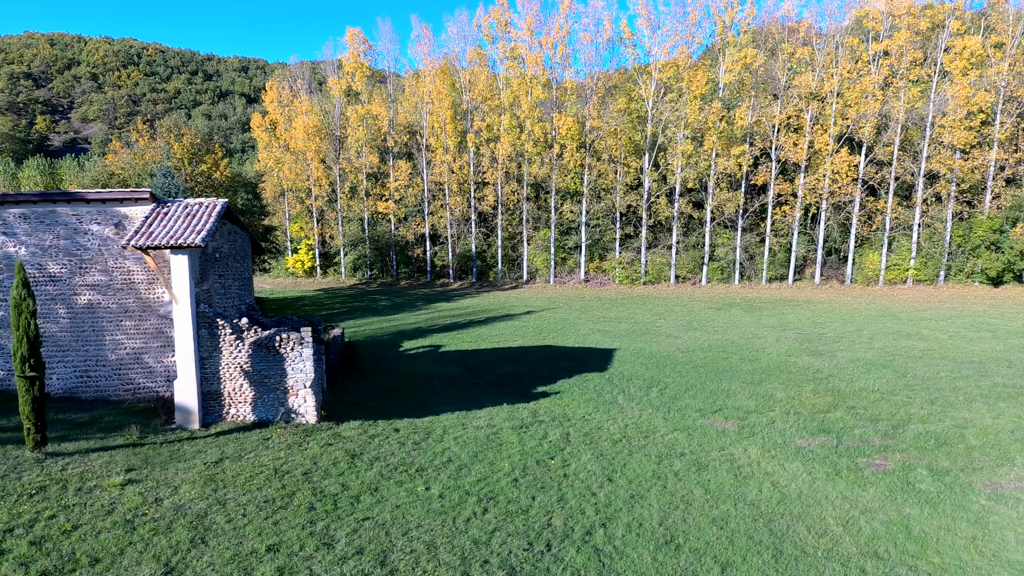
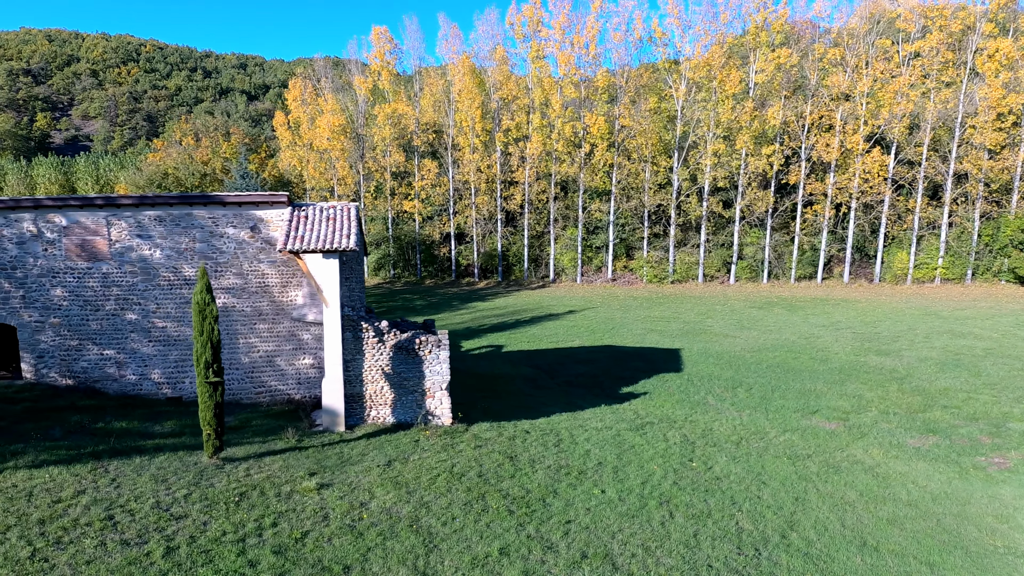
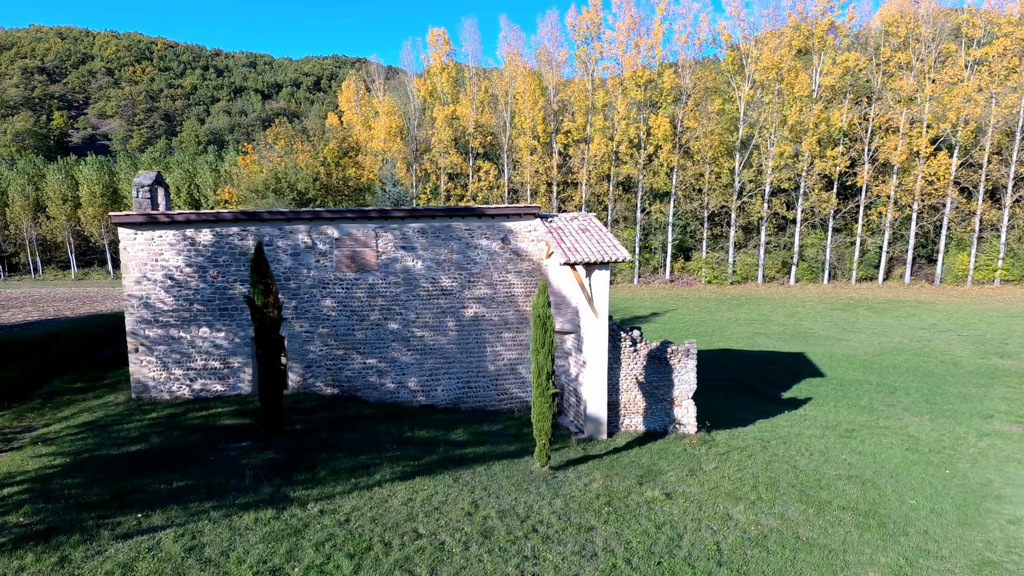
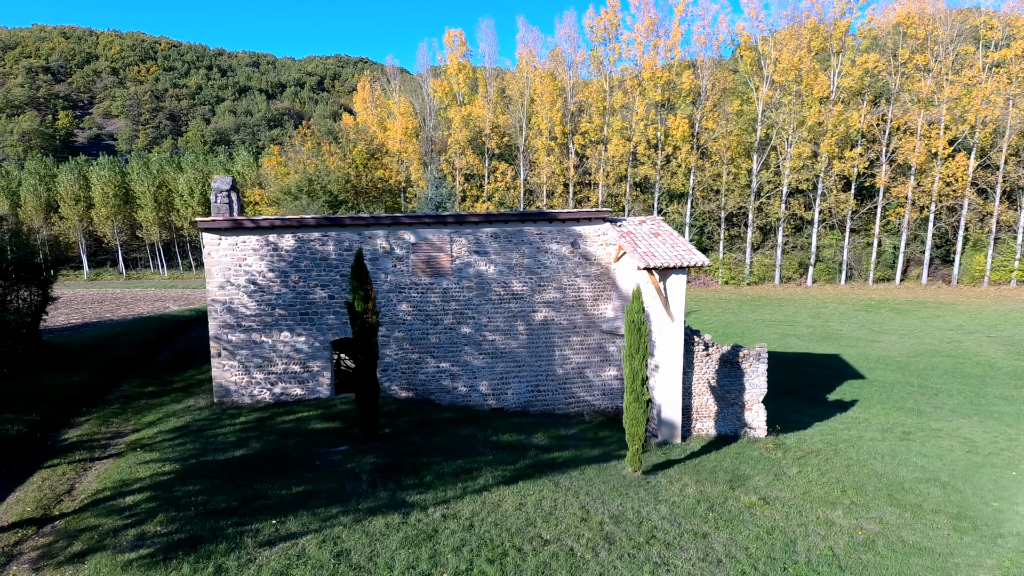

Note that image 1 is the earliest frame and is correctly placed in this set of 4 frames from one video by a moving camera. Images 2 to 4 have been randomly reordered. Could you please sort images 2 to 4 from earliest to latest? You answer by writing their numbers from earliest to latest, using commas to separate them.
2, 3, 4
